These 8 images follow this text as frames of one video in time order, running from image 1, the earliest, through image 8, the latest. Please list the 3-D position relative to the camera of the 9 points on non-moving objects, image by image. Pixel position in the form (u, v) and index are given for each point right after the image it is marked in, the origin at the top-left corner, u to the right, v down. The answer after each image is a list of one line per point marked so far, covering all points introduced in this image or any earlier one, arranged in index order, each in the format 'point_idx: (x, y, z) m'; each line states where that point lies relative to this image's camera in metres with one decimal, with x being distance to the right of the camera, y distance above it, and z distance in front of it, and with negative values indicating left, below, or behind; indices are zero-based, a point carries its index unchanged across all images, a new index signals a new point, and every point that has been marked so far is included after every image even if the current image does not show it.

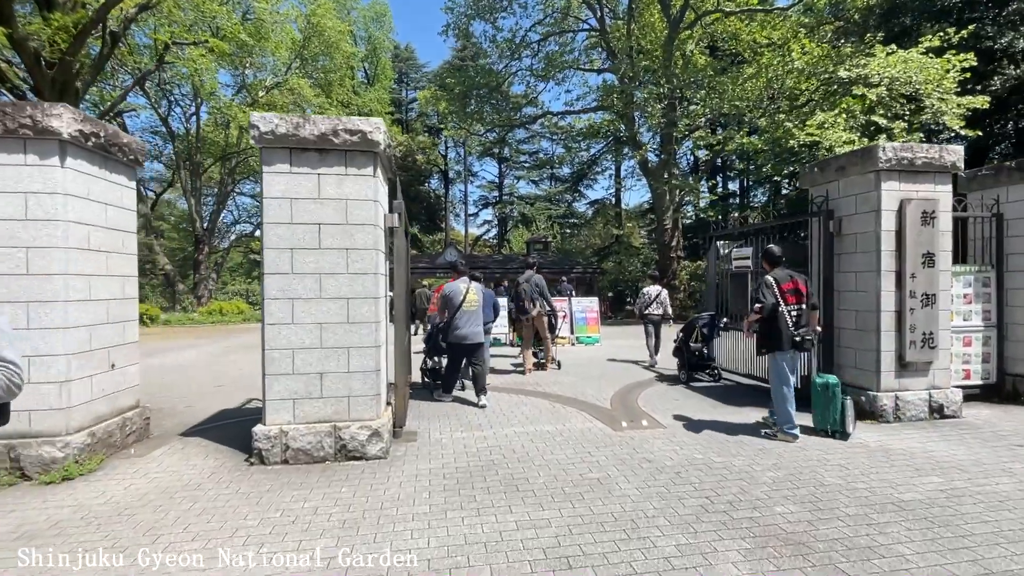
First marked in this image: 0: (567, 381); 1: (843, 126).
0: (+1.0, -1.7, +8.5) m
1: (+14.7, +7.2, +20.8) m
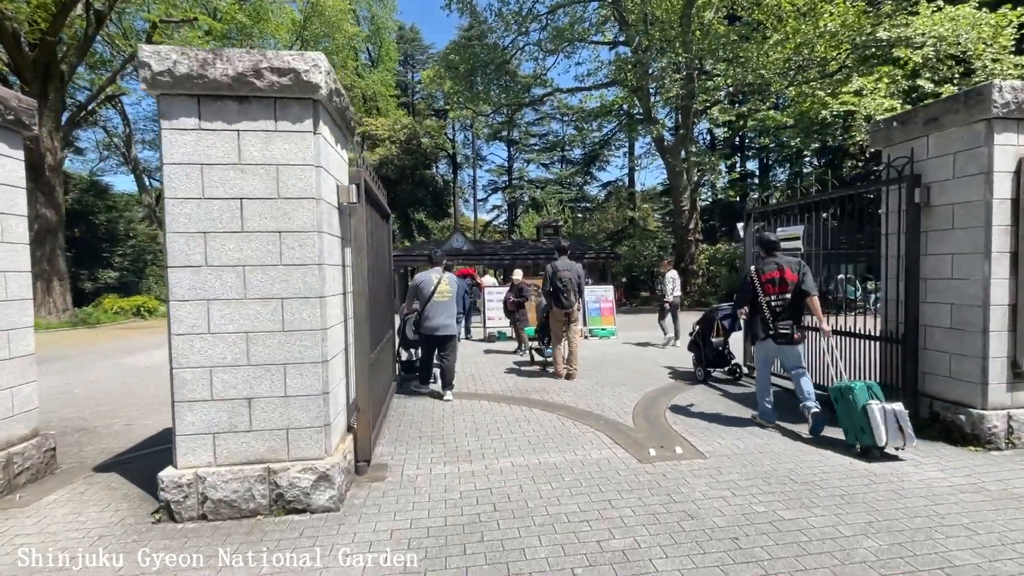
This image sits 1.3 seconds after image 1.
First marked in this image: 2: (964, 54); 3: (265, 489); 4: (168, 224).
0: (+1.0, -1.5, +7.3) m
1: (+15.0, +7.9, +18.9) m
2: (+17.2, +8.9, +18.2) m
3: (-1.9, -1.5, +3.6) m
4: (-2.5, +0.5, +3.5) m
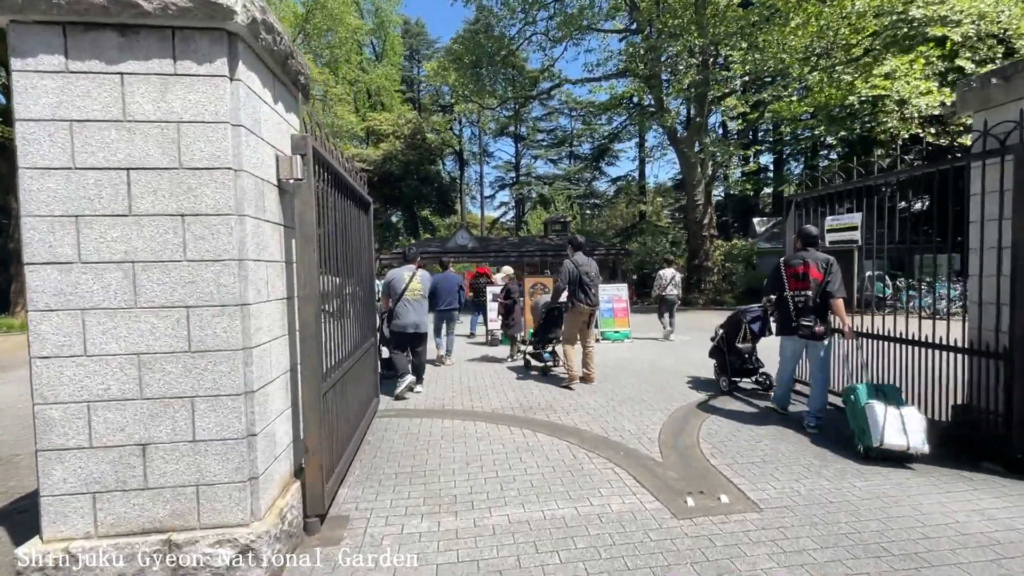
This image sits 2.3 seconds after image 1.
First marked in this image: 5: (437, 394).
0: (+1.0, -1.5, +6.2) m
1: (+15.2, +8.0, +17.6) m
2: (+17.3, +9.0, +16.9) m
3: (-1.9, -1.5, +2.6) m
4: (-2.6, +0.4, +2.5) m
5: (-1.1, -1.6, +7.1) m
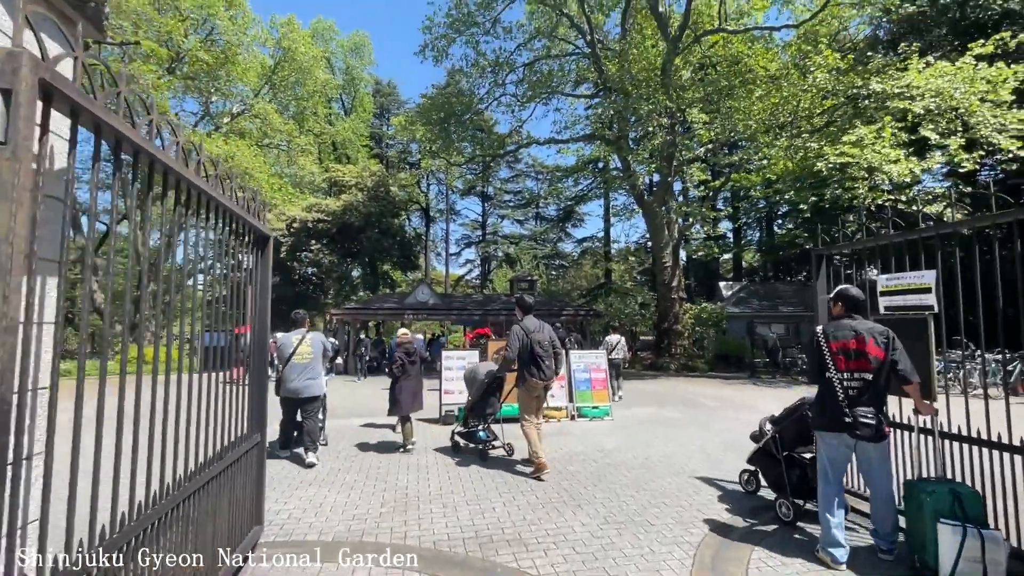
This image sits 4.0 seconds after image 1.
0: (+0.6, -2.2, +4.3) m
1: (+14.0, +5.5, +17.8) m
2: (+16.2, +6.5, +17.4) m
3: (-2.1, -1.7, +0.5) m
4: (-2.7, +0.3, +0.7) m
5: (-1.6, -2.3, +5.0) m
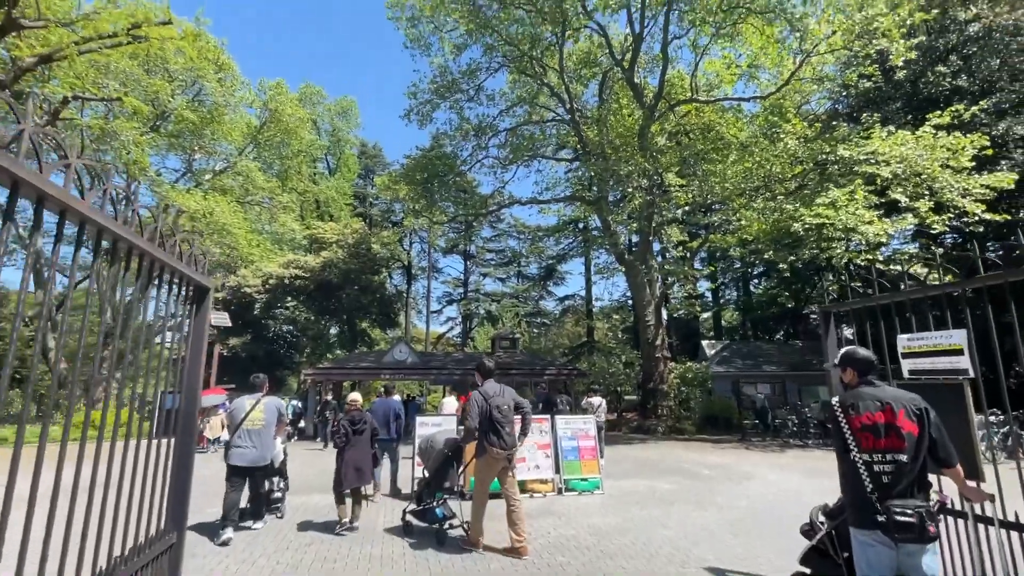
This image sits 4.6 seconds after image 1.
0: (+0.5, -2.7, +3.5) m
1: (+13.3, +3.2, +18.3) m
2: (+15.6, +4.3, +18.1) m
3: (-2.1, -1.7, -0.3) m
4: (-2.7, +0.2, 0.0) m
5: (-1.8, -2.9, +4.1) m
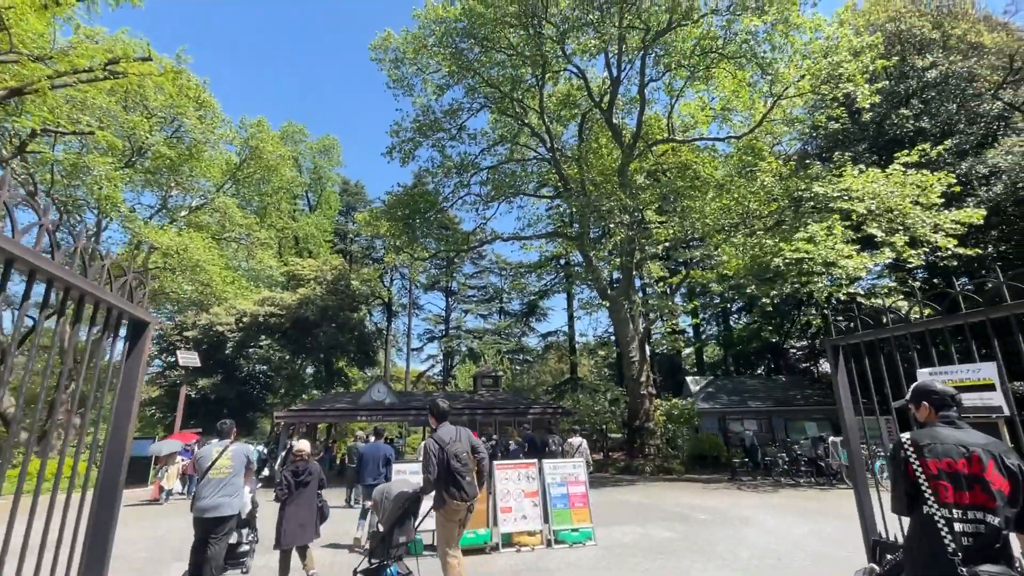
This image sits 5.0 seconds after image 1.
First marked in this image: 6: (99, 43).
0: (+0.4, -2.9, +2.9) m
1: (+12.7, +1.9, +18.6) m
2: (+14.9, +3.0, +18.6) m
3: (-2.0, -1.7, -0.9) m
4: (-2.6, +0.3, -0.5) m
5: (-1.9, -3.1, +3.4) m
6: (-16.8, +10.0, +19.4) m
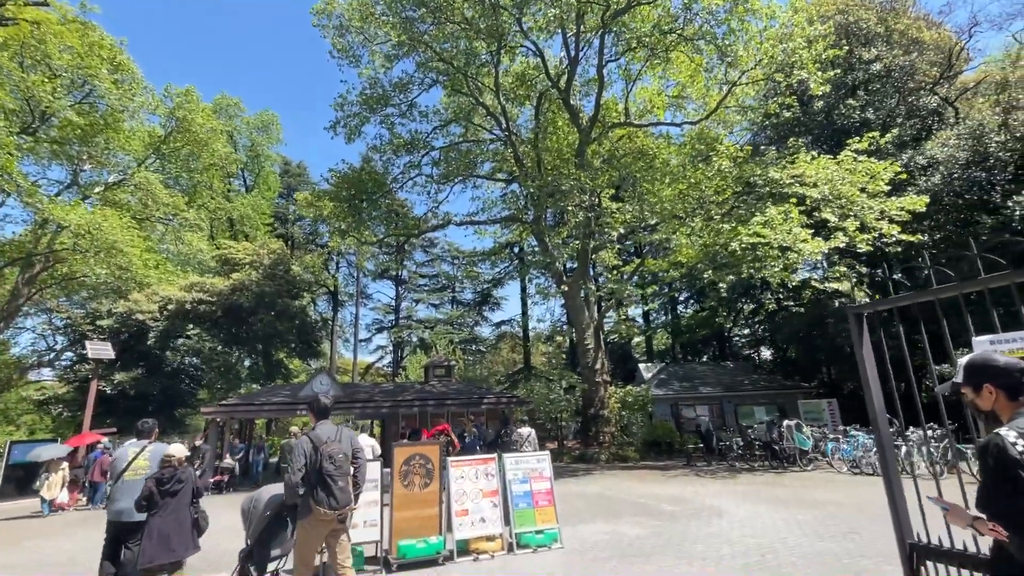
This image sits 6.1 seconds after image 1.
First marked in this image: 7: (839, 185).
0: (+0.3, -2.6, +1.9) m
1: (+10.9, +2.5, +18.7) m
2: (+13.2, +3.6, +18.8) m
3: (-1.7, -1.4, -2.1) m
4: (-2.4, +0.6, -1.8) m
5: (-2.0, -2.8, +2.1) m
6: (-18.4, +10.7, +16.4) m
7: (+12.9, +4.1, +18.8) m
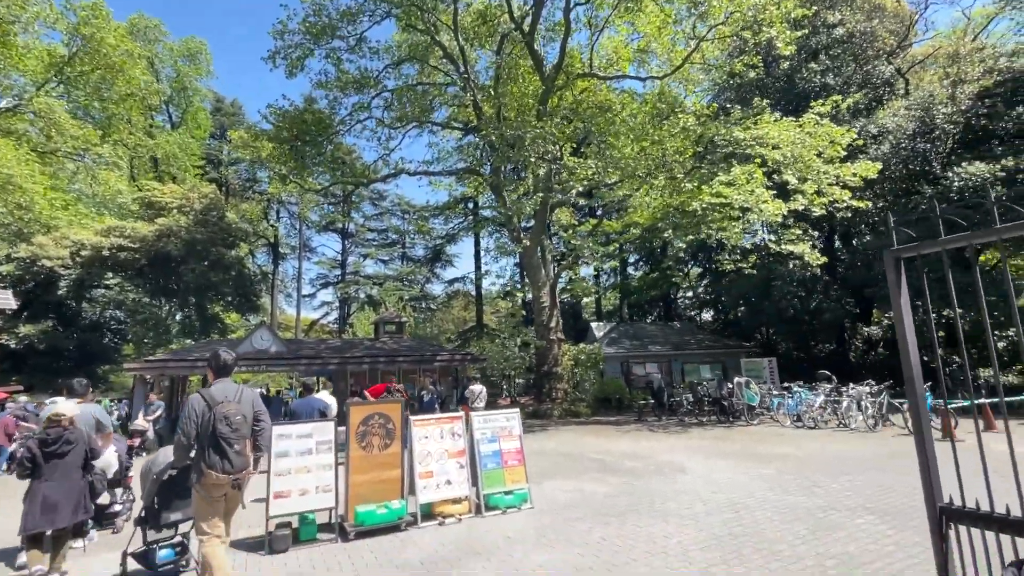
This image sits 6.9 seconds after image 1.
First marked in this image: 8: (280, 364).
0: (+0.4, -2.2, +1.4) m
1: (+9.4, +4.0, +18.7) m
2: (+11.7, +5.1, +19.0) m
3: (-1.1, -1.4, -2.9) m
4: (-1.8, +0.6, -2.8) m
5: (-1.9, -2.4, +1.4) m
6: (-19.3, +12.6, +12.6) m
7: (+11.4, +5.6, +18.9) m
8: (-9.7, -3.1, +19.9) m
